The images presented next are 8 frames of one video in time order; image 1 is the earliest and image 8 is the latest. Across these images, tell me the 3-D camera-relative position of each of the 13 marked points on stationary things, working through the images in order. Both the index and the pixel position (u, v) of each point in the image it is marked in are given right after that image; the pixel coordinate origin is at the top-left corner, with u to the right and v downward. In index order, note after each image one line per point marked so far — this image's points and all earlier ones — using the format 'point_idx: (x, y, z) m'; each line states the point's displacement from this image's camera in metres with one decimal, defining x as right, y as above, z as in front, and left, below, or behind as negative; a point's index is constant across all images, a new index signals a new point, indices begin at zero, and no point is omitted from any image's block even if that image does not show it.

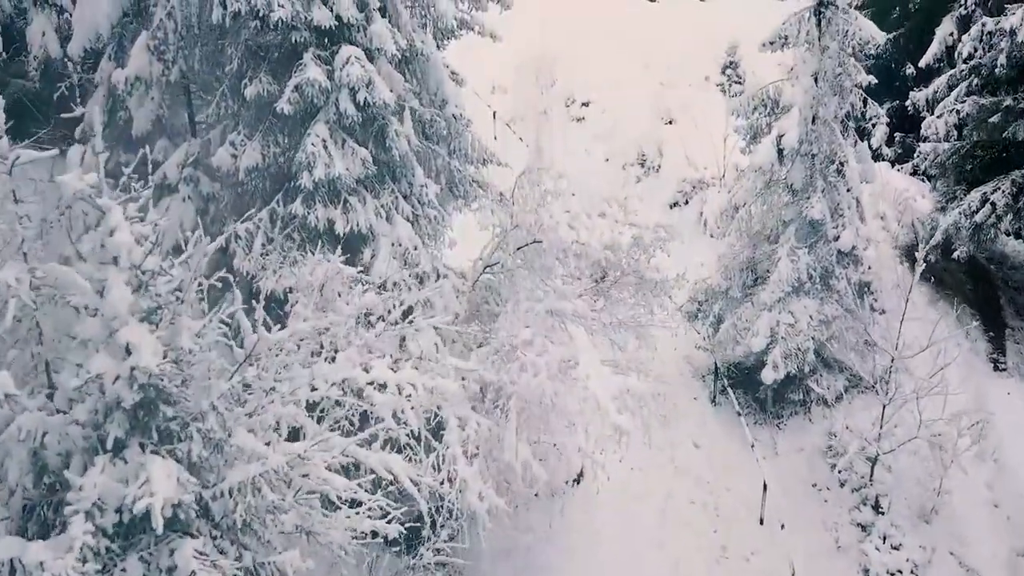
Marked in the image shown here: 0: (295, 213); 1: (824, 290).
0: (-2.8, +0.9, +9.3) m
1: (+6.0, -0.1, +13.9) m
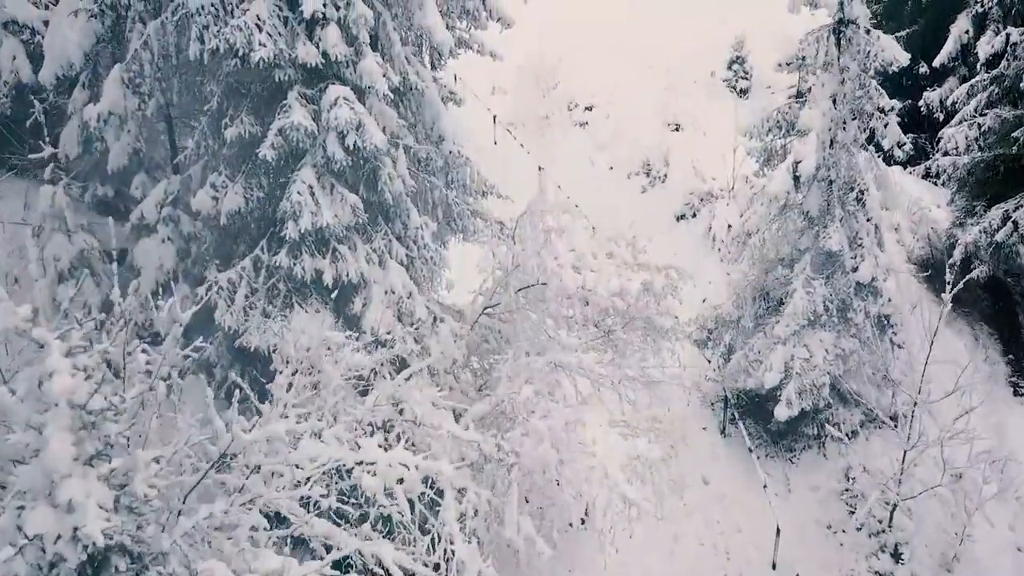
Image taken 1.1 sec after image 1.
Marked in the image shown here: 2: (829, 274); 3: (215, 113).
0: (-2.8, +0.2, +8.6) m
1: (+6.0, -0.7, +13.3) m
2: (+5.8, +0.2, +13.2) m
3: (-3.7, +2.2, +9.1) m
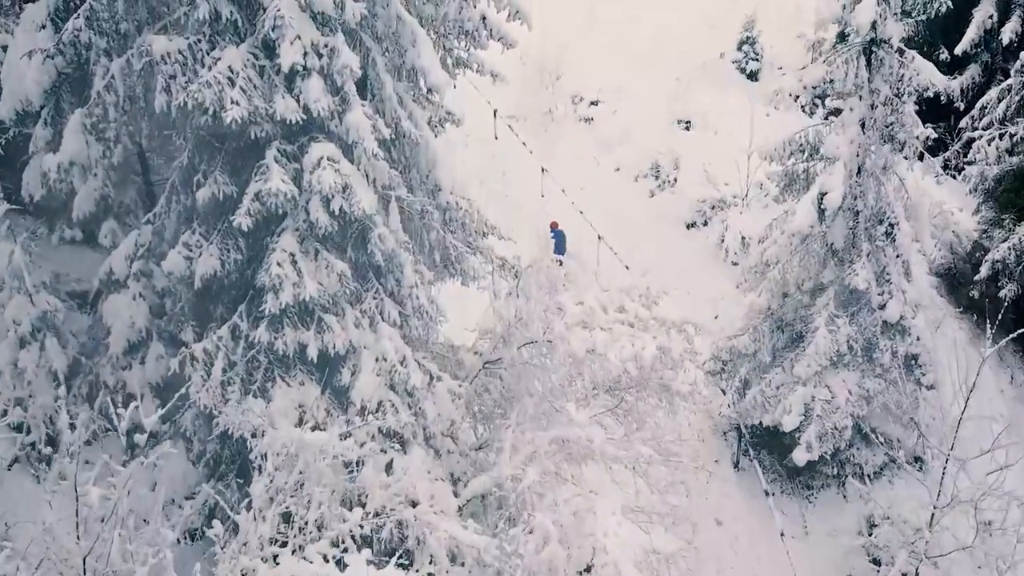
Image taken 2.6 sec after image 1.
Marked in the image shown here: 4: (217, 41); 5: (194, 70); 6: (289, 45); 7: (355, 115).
0: (-2.7, -0.6, +7.8) m
1: (+6.1, -1.3, +12.4) m
2: (+5.8, -0.4, +12.3) m
3: (-3.7, +1.4, +8.2) m
4: (-3.0, +2.5, +7.6) m
5: (-3.2, +2.2, +7.5) m
6: (-2.1, +2.3, +7.1) m
7: (-1.6, +1.8, +7.6) m
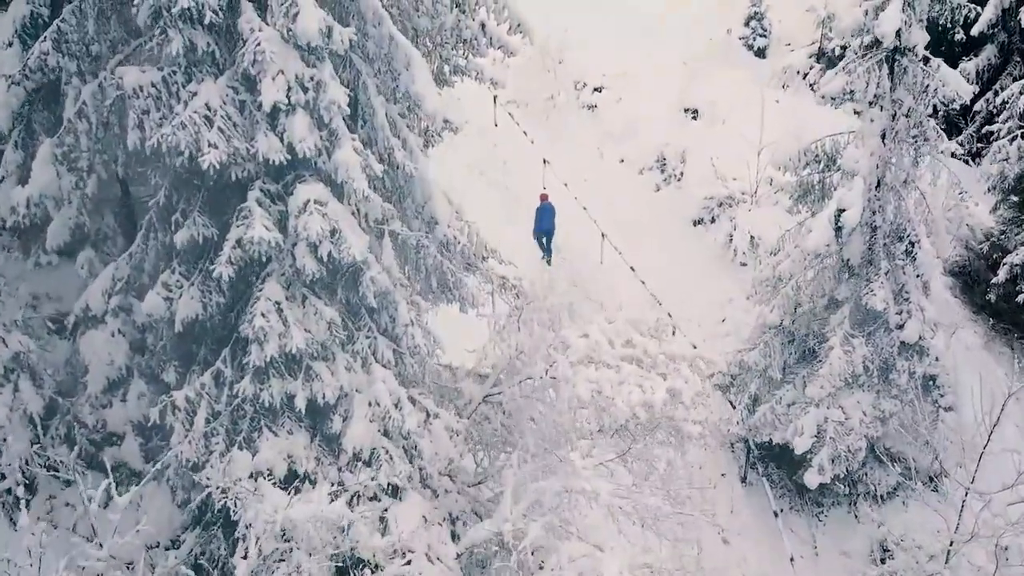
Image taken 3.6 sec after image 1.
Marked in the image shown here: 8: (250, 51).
0: (-2.7, -1.1, +7.3) m
1: (+6.1, -1.6, +12.0) m
2: (+5.8, -0.7, +11.8) m
3: (-3.6, +0.9, +7.6) m
4: (-3.0, +2.0, +7.0) m
5: (-3.2, +1.7, +6.9) m
6: (-2.1, +1.8, +6.5) m
7: (-1.6, +1.3, +7.0) m
8: (-2.3, +2.1, +6.5) m
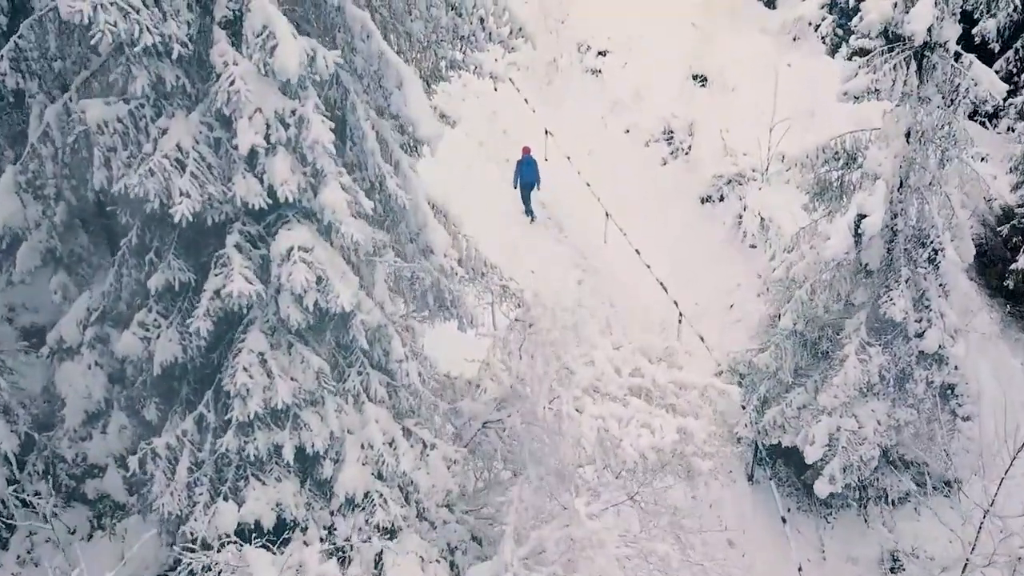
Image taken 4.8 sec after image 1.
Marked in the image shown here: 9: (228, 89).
0: (-2.7, -1.5, +6.9) m
1: (+6.1, -1.6, +11.5) m
2: (+5.9, -0.8, +11.3) m
3: (-3.6, +0.5, +7.0) m
4: (-3.0, +1.6, +6.3) m
5: (-3.2, +1.3, +6.2) m
6: (-2.1, +1.3, +5.9) m
7: (-1.6, +0.8, +6.4) m
8: (-2.3, +1.6, +5.8) m
9: (-2.3, +1.6, +5.8) m
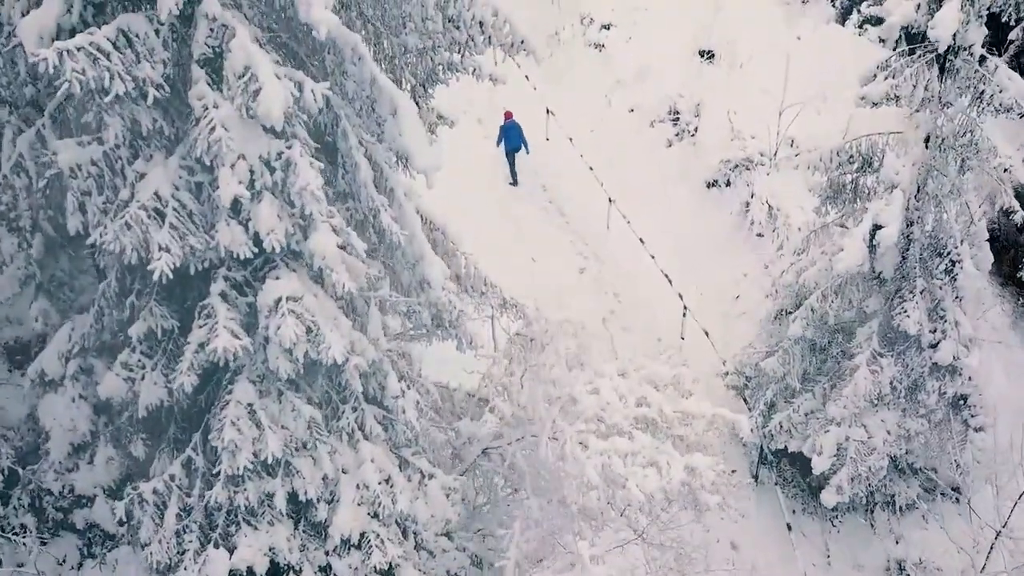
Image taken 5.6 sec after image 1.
0: (-2.7, -1.9, +6.6) m
1: (+6.1, -1.8, +11.2) m
2: (+5.9, -0.9, +11.0) m
3: (-3.6, +0.1, +6.6) m
4: (-3.0, +1.1, +5.9) m
5: (-3.2, +0.8, +5.8) m
6: (-2.1, +0.9, +5.4) m
7: (-1.6, +0.4, +6.0) m
8: (-2.3, +1.1, +5.4) m
9: (-2.3, +1.1, +5.4) m
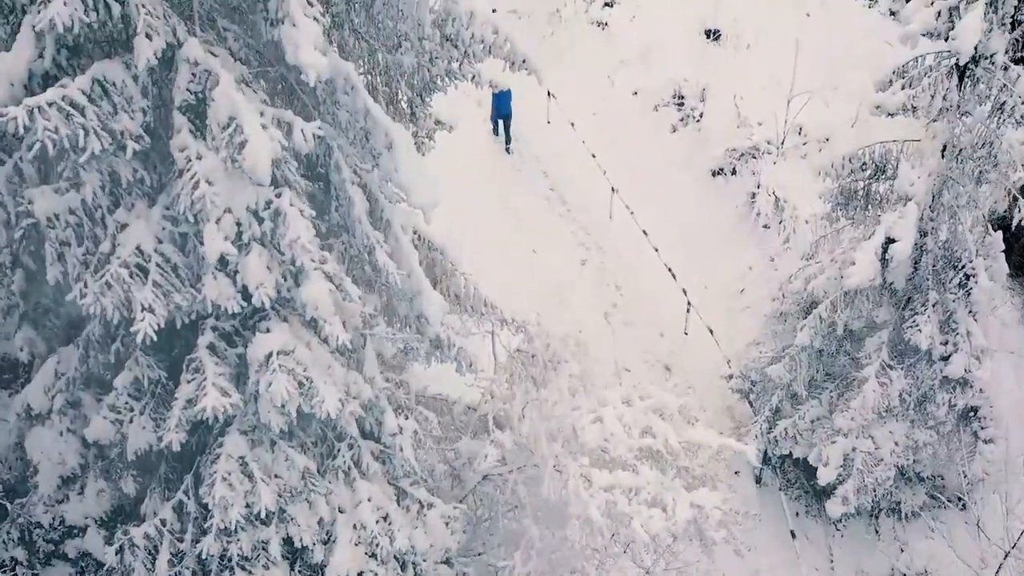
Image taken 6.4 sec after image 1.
0: (-2.7, -2.3, +6.4) m
1: (+6.1, -1.9, +11.0) m
2: (+5.9, -1.1, +10.7) m
3: (-3.6, -0.3, +6.3) m
4: (-3.0, +0.7, +5.5) m
5: (-3.2, +0.4, +5.5) m
6: (-2.1, +0.5, +5.1) m
7: (-1.6, 0.0, +5.7) m
8: (-2.3, +0.7, +5.1) m
9: (-2.3, +0.7, +5.1) m
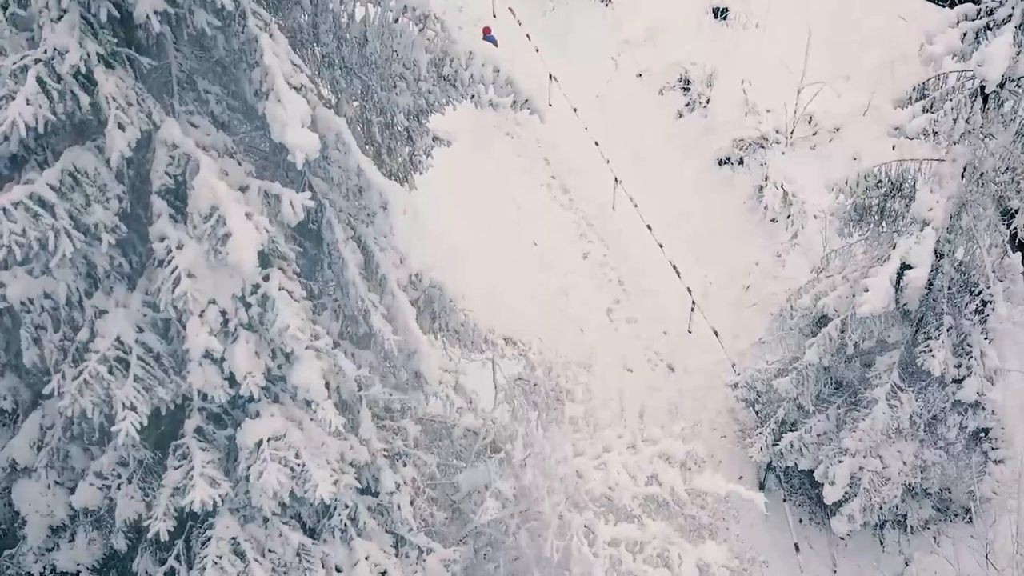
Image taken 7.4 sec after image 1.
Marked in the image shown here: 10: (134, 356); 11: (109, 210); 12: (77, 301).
0: (-2.7, -2.8, +6.2) m
1: (+6.2, -2.2, +10.8) m
2: (+5.9, -1.3, +10.5) m
3: (-3.6, -0.9, +6.1) m
4: (-3.0, +0.1, +5.2) m
5: (-3.2, -0.2, +5.2) m
6: (-2.1, -0.2, +4.8) m
7: (-1.6, -0.6, +5.4) m
8: (-2.3, 0.0, +4.7) m
9: (-2.3, 0.0, +4.7) m
10: (-2.6, -0.5, +4.9) m
11: (-2.7, +0.5, +4.7) m
12: (-3.2, -0.1, +5.1) m
